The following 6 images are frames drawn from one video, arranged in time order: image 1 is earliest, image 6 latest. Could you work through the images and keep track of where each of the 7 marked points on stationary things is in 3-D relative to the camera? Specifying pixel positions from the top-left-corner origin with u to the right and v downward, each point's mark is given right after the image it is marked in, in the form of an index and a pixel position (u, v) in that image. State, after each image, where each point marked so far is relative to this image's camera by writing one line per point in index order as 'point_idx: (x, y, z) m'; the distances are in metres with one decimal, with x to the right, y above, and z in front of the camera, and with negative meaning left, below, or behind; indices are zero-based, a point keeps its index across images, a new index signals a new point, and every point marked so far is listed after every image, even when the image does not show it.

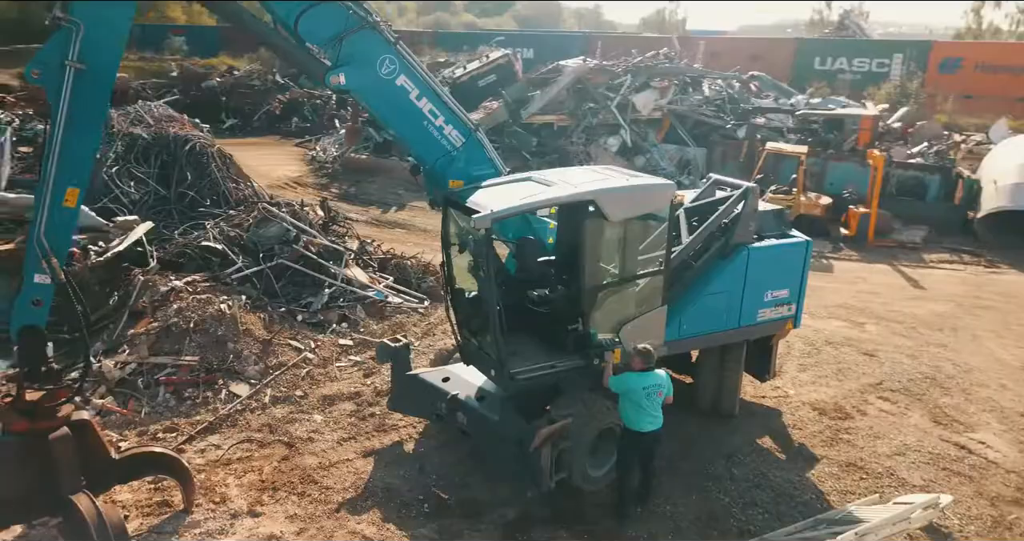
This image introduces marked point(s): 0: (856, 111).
0: (+7.6, +3.5, +16.7) m
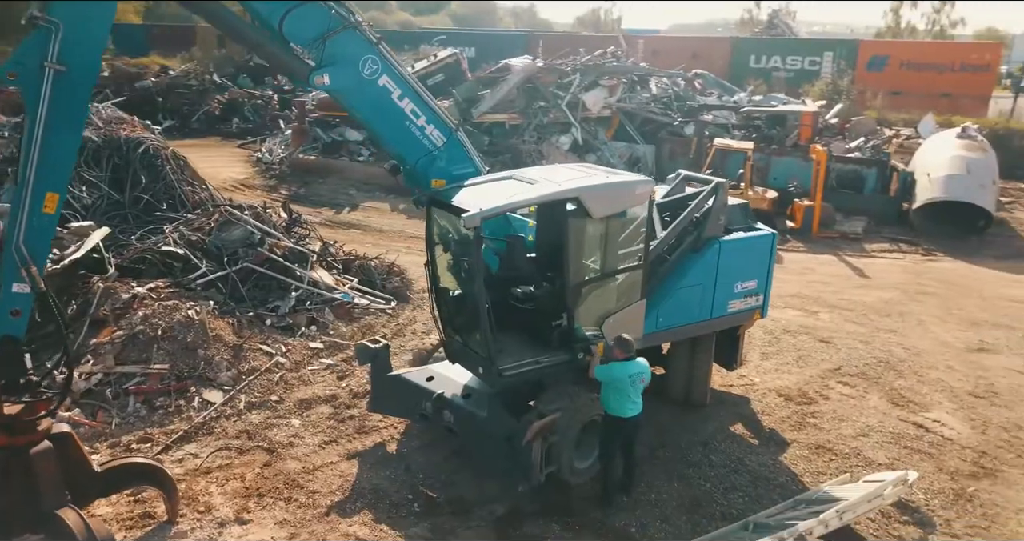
0: (+6.5, +3.7, +17.3) m
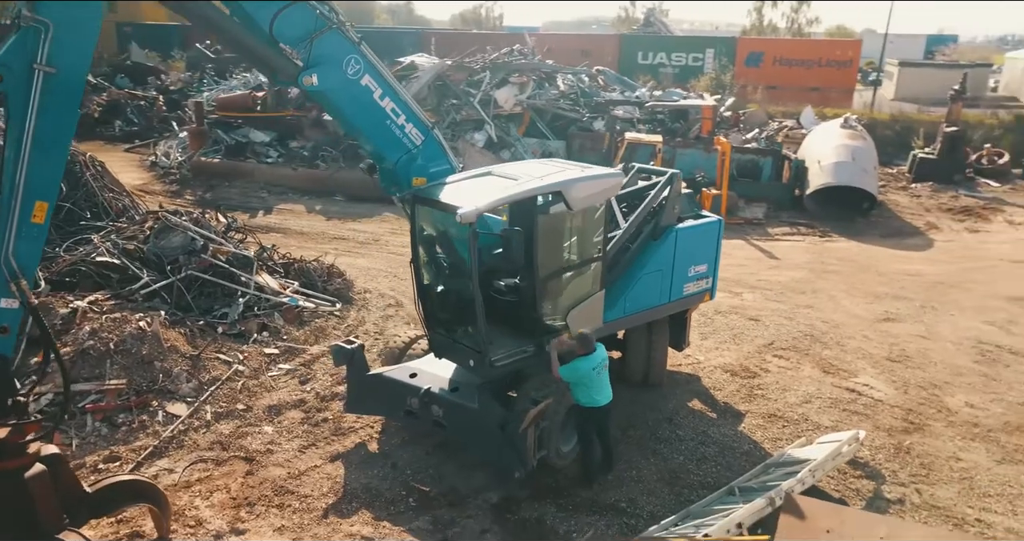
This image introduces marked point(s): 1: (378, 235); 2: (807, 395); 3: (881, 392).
0: (+4.5, +4.1, +18.3) m
1: (-2.5, +0.7, +14.1) m
2: (+3.1, -1.3, +7.9) m
3: (+3.9, -1.3, +8.1) m
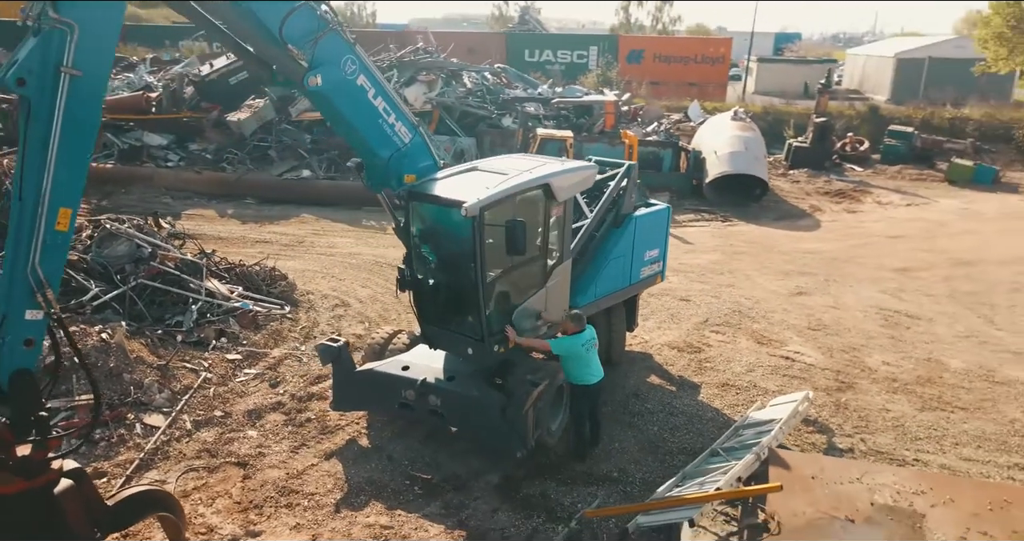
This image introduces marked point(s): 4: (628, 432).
0: (+2.2, +4.3, +19.1) m
1: (-3.9, +0.6, +13.8) m
2: (+2.7, -1.1, +8.7) m
3: (+3.5, -1.0, +8.9) m
4: (+1.1, -1.5, +7.0) m
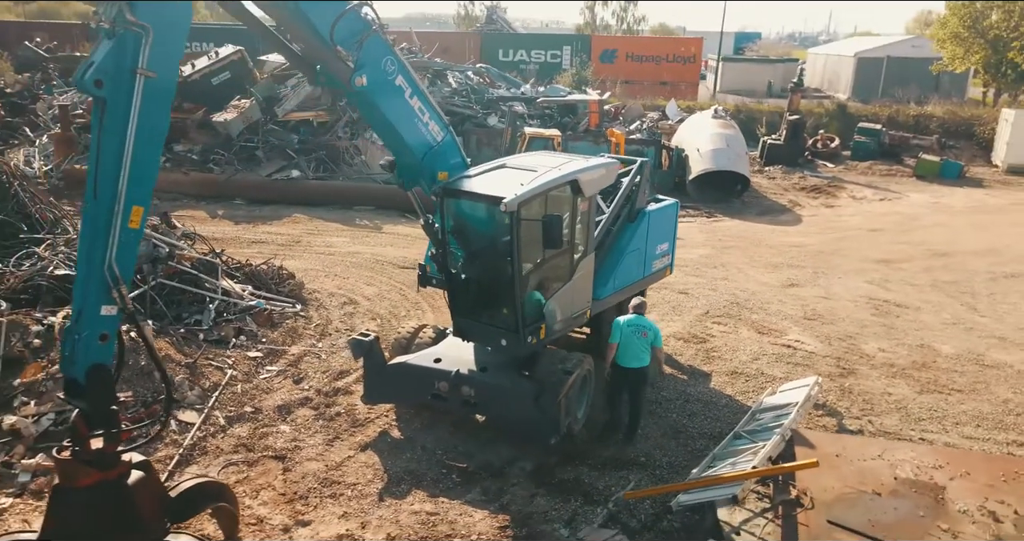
0: (+1.8, +4.4, +19.4) m
1: (-4.0, +0.6, +13.9) m
2: (+2.9, -1.0, +9.0) m
3: (+3.7, -0.9, +9.3) m
4: (+1.3, -1.4, +7.3) m
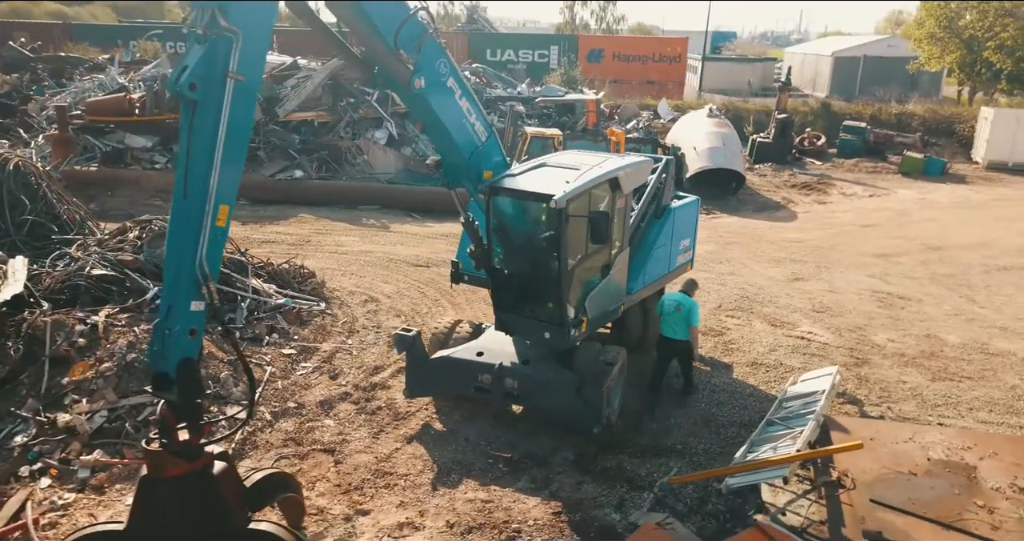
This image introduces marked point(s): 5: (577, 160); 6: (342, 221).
0: (+1.8, +4.5, +19.6) m
1: (-3.8, +0.6, +14.0) m
2: (+3.2, -0.9, +9.3) m
3: (+4.0, -0.8, +9.6) m
4: (+1.7, -1.4, +7.5) m
5: (+0.5, +1.0, +6.8) m
6: (-3.4, +1.0, +15.2) m
